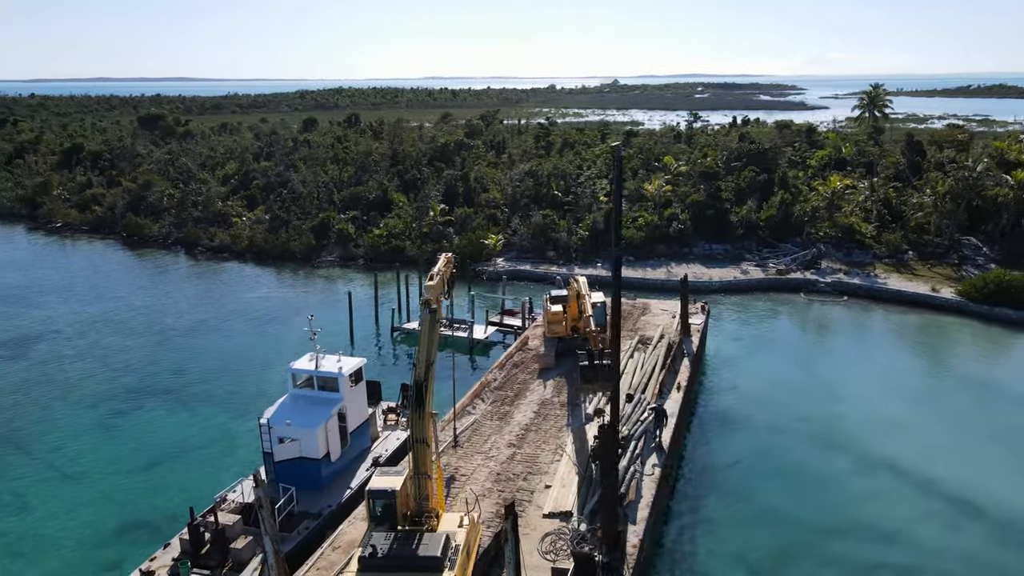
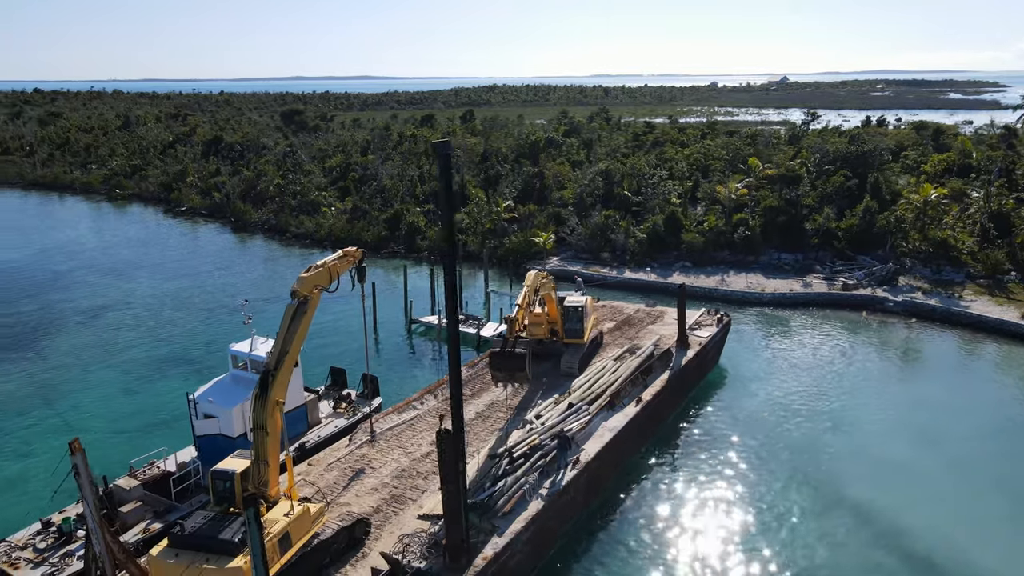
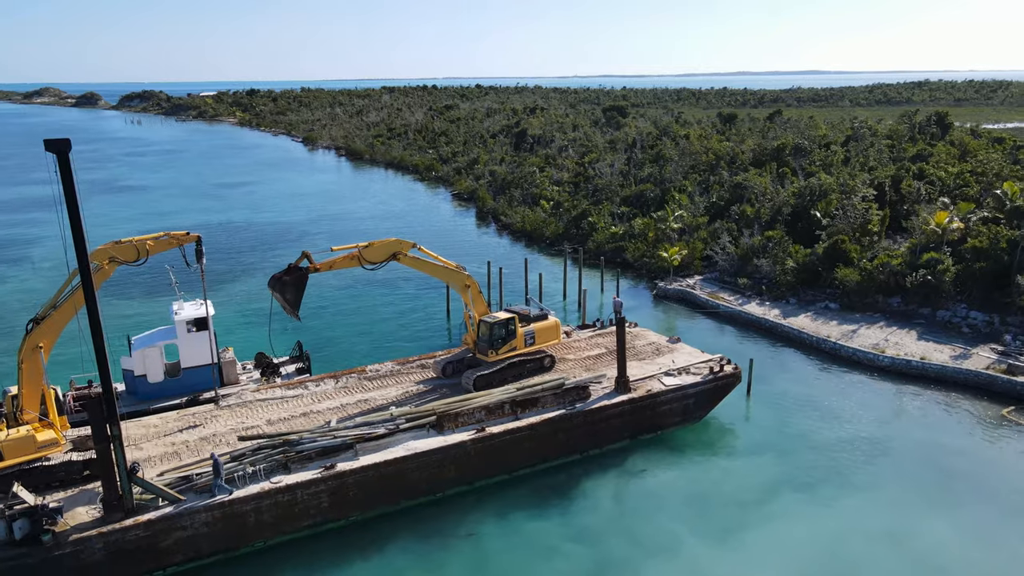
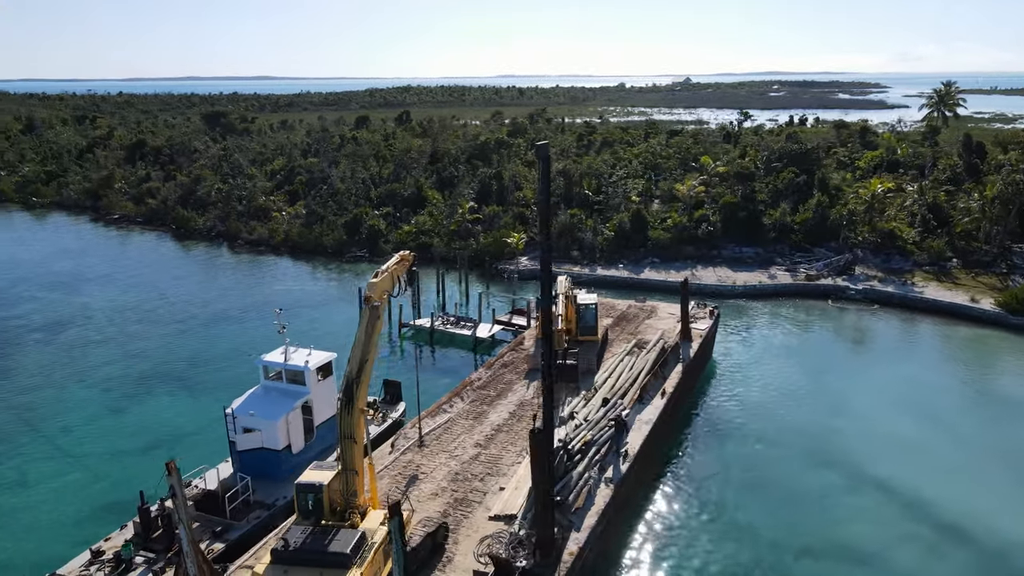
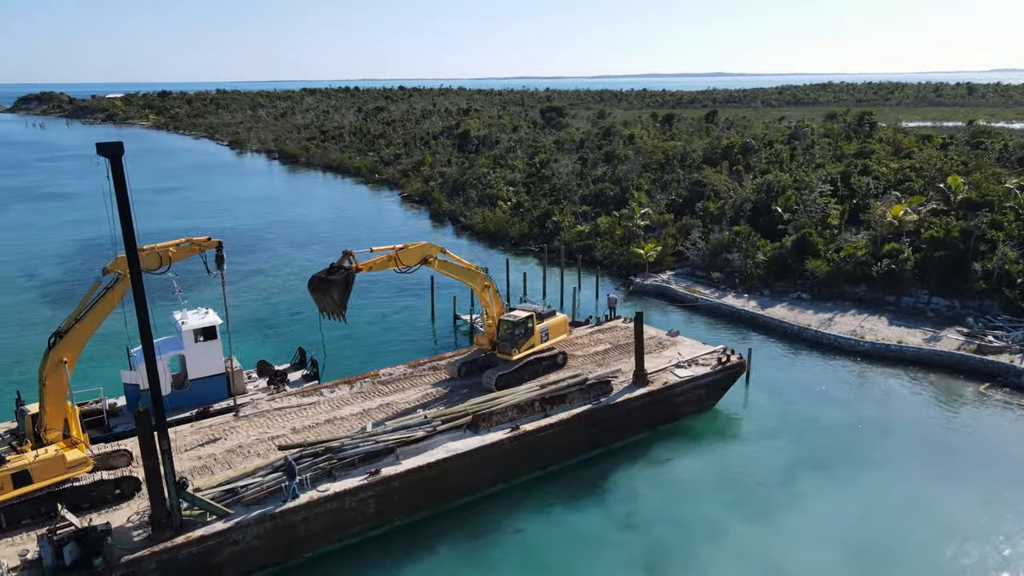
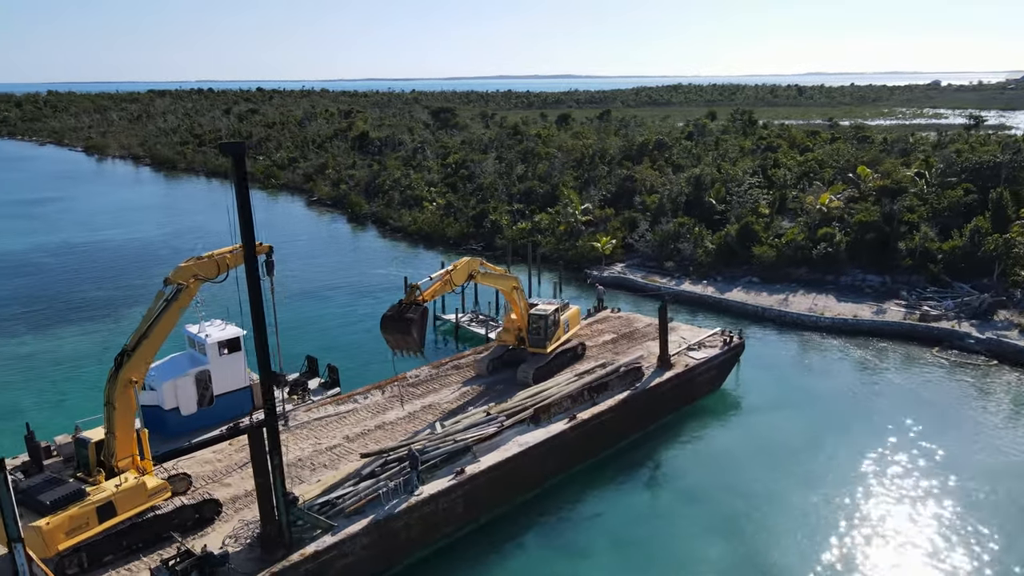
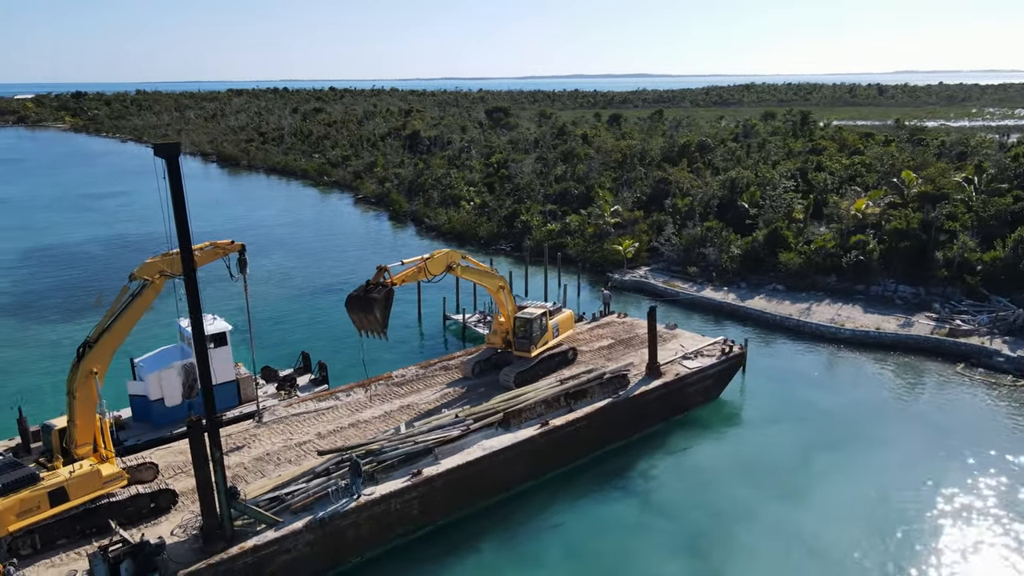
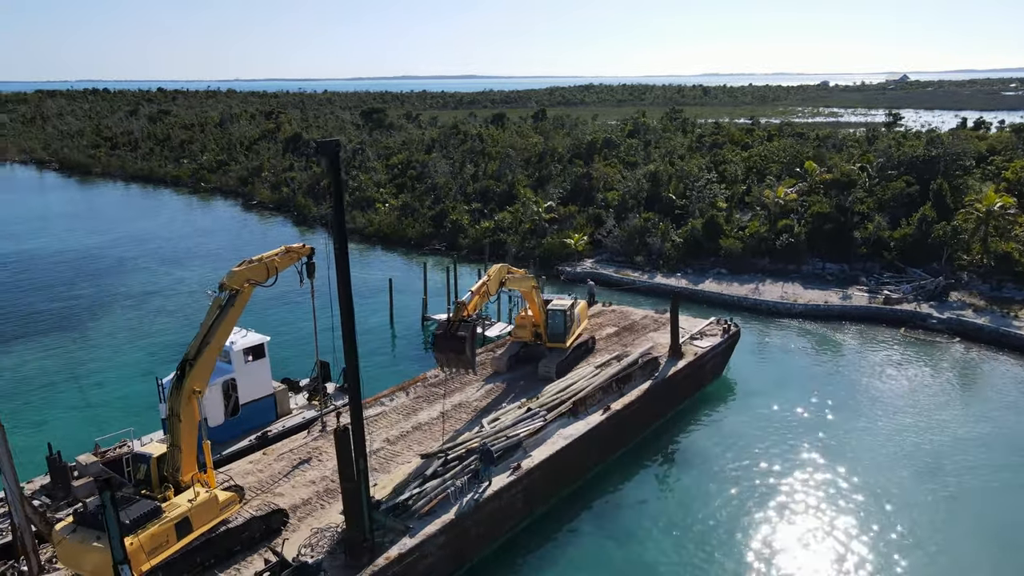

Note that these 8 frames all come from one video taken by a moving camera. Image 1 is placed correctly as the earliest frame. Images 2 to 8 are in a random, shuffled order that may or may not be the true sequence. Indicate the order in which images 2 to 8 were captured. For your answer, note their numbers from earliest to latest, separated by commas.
4, 2, 8, 6, 7, 5, 3
